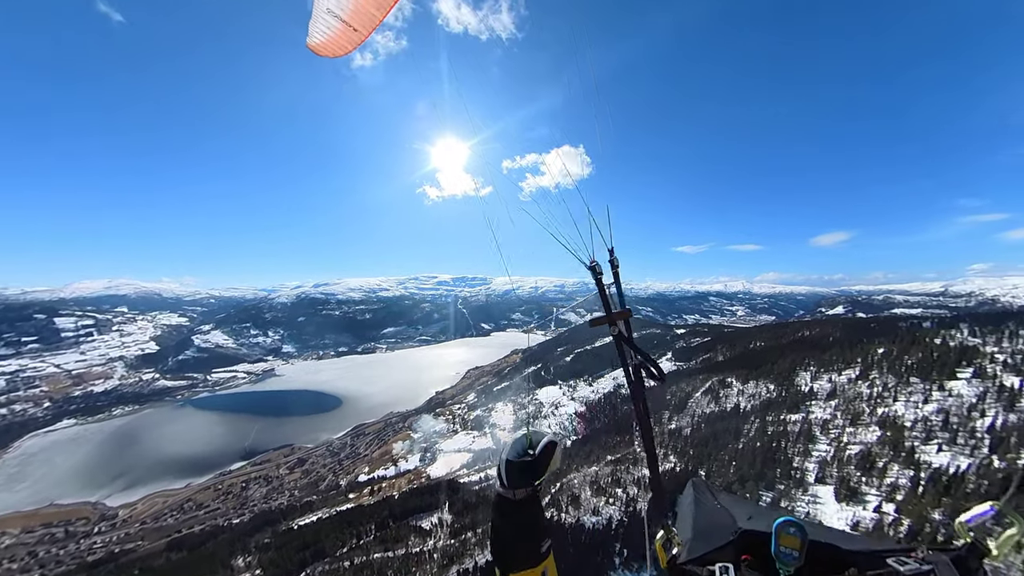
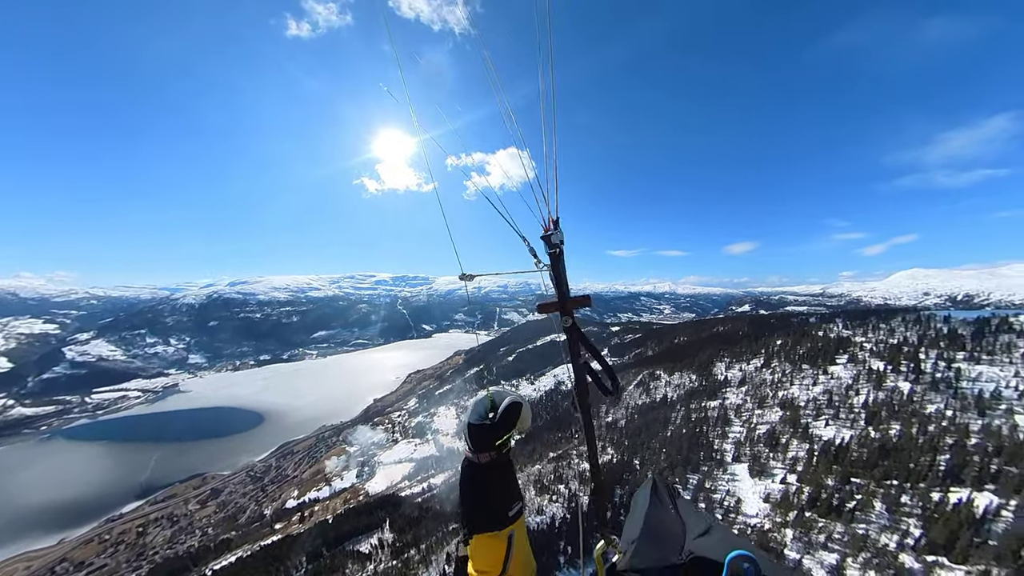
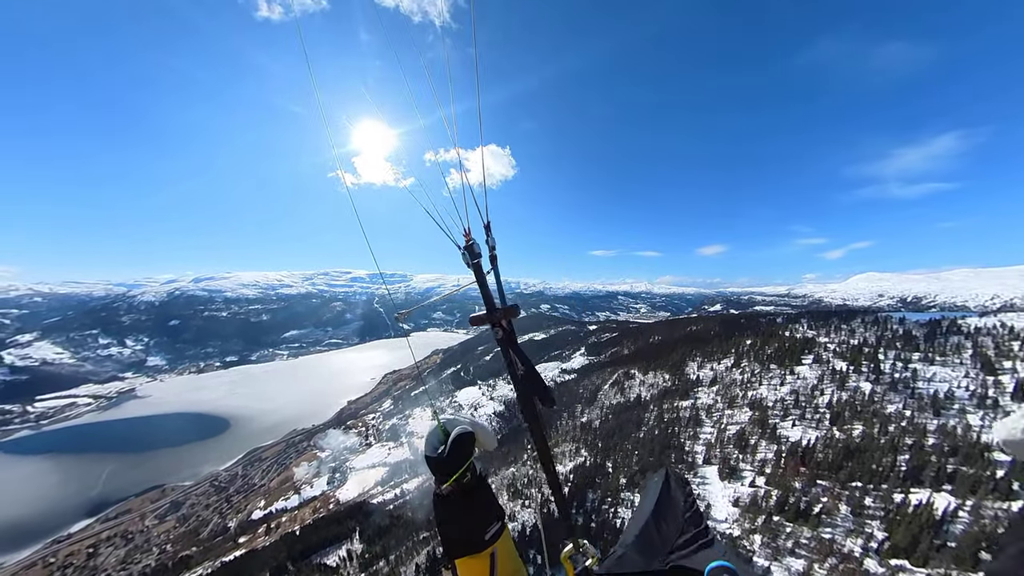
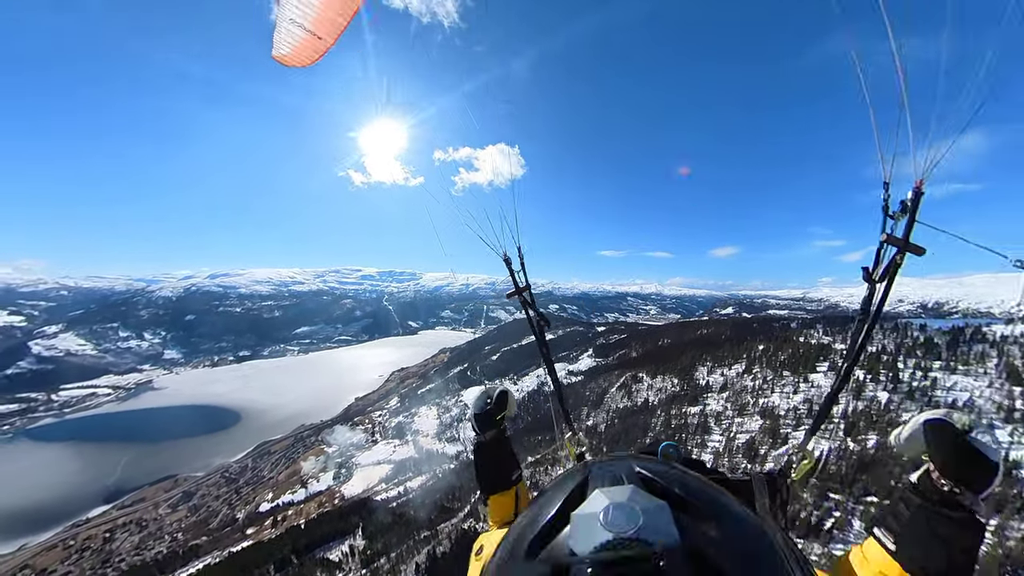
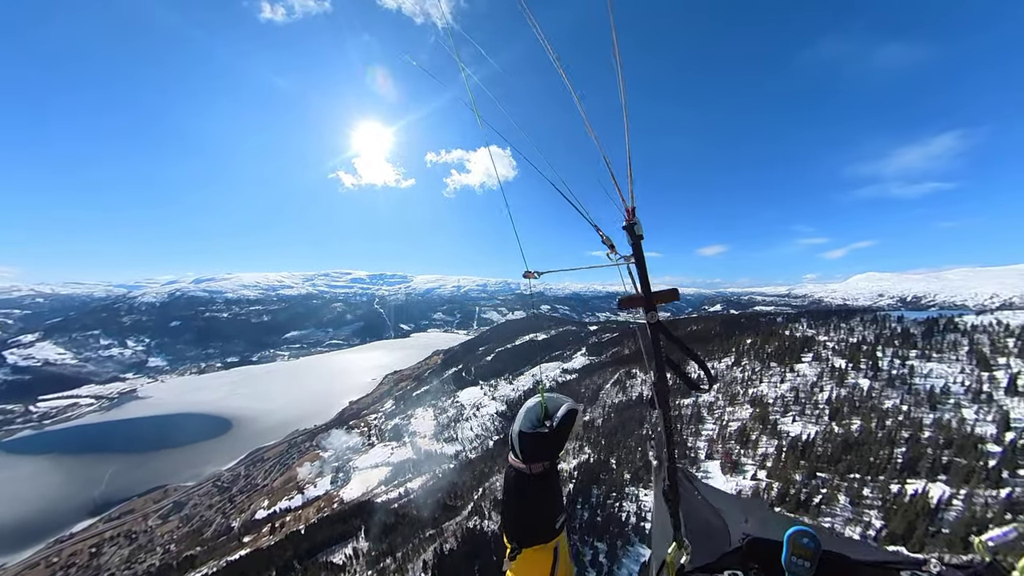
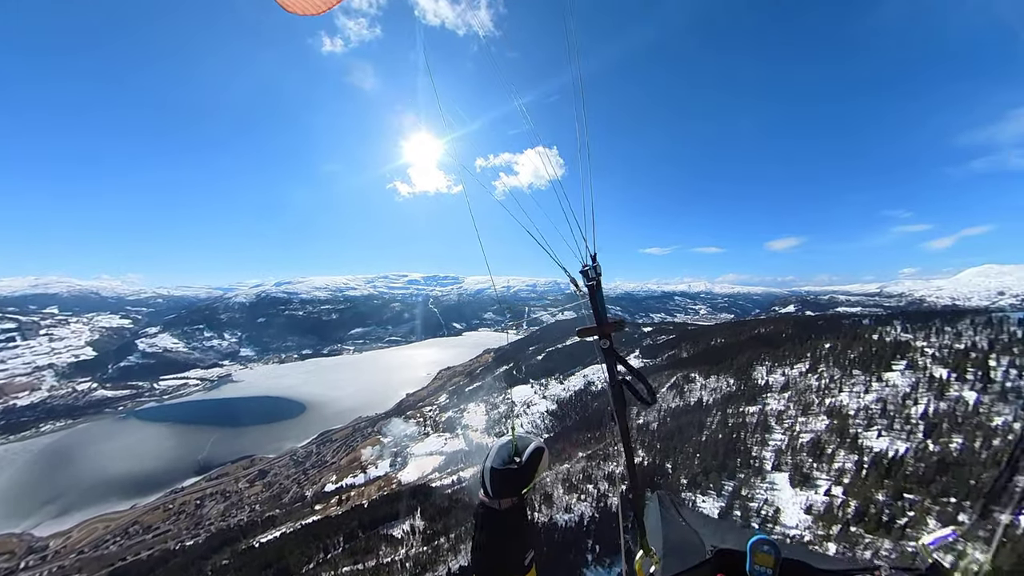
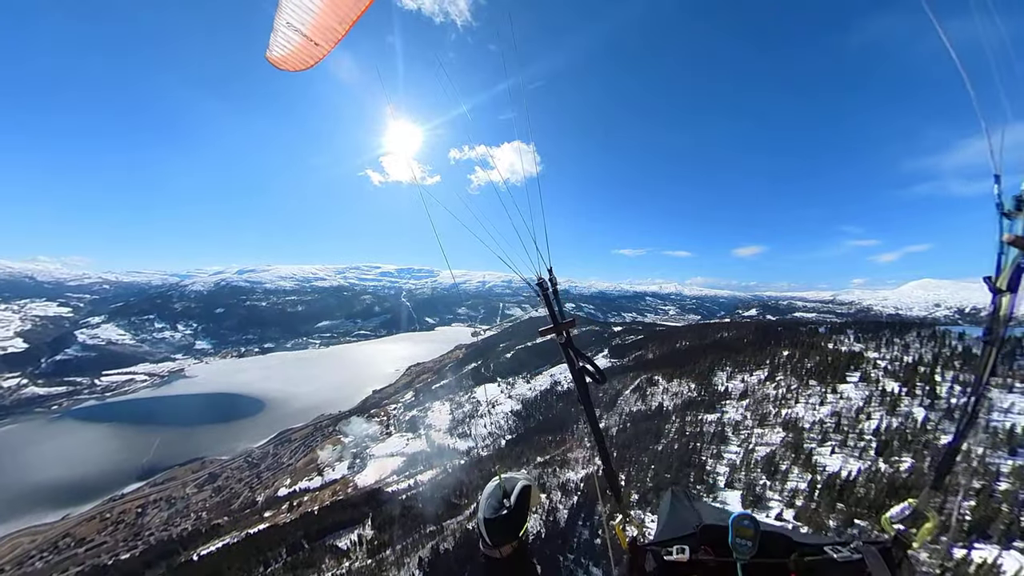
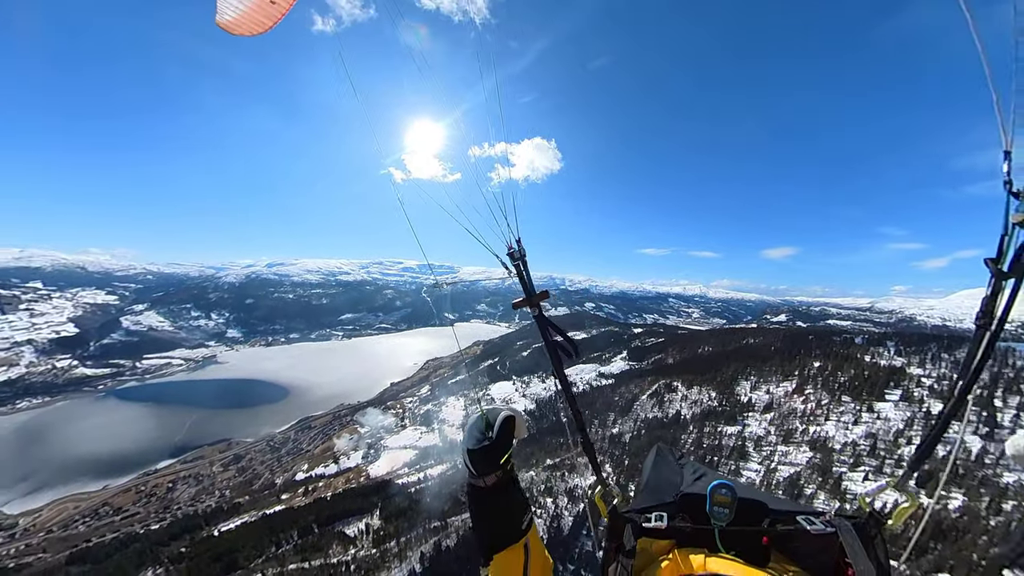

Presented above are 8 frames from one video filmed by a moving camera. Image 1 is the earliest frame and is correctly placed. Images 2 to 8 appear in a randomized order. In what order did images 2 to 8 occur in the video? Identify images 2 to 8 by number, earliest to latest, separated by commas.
6, 2, 5, 3, 4, 7, 8
